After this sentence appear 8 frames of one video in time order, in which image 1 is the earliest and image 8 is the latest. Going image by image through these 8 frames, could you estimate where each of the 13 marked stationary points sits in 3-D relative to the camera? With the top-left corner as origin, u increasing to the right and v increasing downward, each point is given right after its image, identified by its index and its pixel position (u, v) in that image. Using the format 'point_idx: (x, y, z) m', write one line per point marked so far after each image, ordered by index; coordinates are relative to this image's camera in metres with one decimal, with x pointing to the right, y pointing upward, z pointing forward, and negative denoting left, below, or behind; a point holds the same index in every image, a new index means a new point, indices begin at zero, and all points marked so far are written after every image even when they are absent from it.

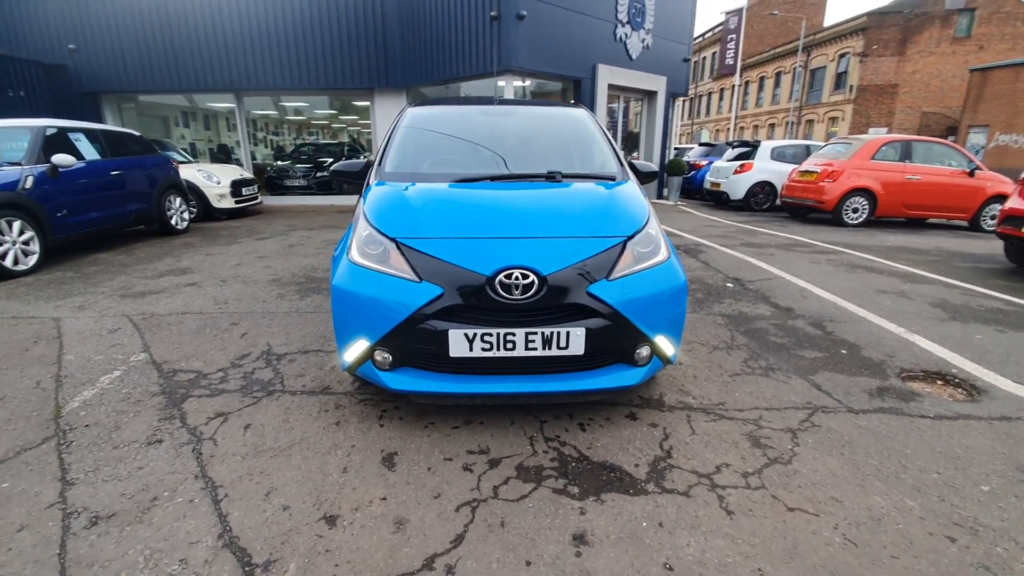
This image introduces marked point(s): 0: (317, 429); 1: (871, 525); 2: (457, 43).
0: (-1.0, -0.7, +2.8) m
1: (+1.5, -1.0, +2.1) m
2: (-1.1, +4.8, +10.4) m
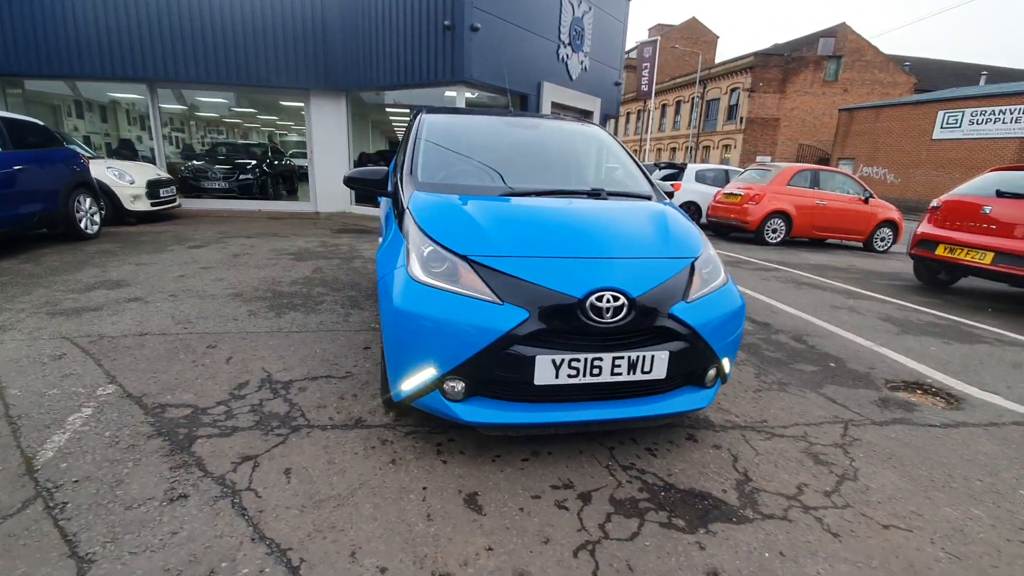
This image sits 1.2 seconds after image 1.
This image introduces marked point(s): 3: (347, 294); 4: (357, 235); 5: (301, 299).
0: (-0.6, -0.8, +2.4) m
1: (+1.9, -1.1, +2.2) m
2: (-2.0, +4.6, +10.0) m
3: (-1.6, -0.1, +5.1) m
4: (-2.6, +0.9, +8.5) m
5: (-2.0, -0.1, +4.9) m
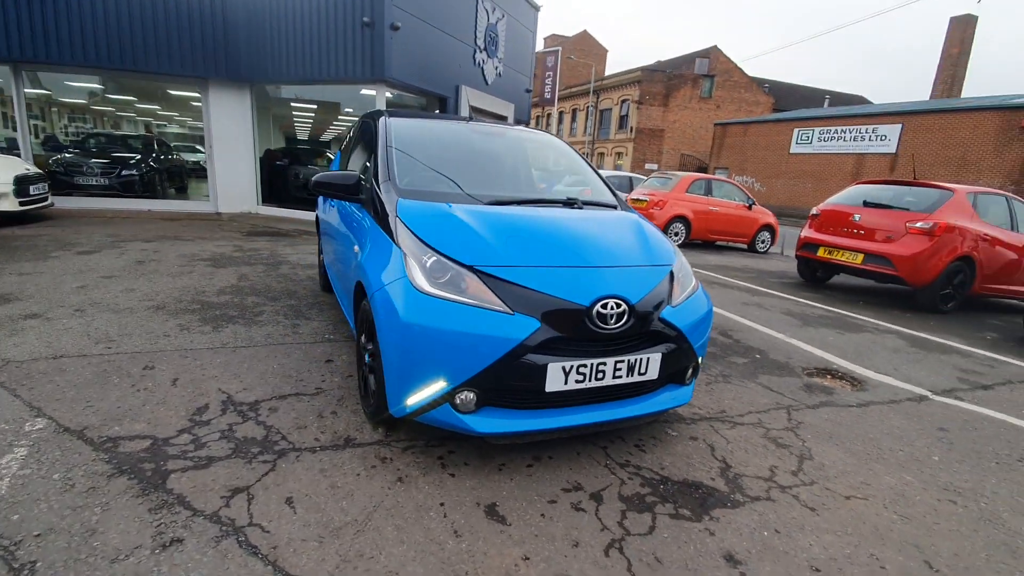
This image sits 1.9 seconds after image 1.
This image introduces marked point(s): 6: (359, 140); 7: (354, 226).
0: (-0.6, -0.9, +2.3) m
1: (+2.0, -1.1, +2.6) m
2: (-3.5, +4.5, +9.5) m
3: (-2.1, -0.1, +4.8) m
4: (-3.7, +0.8, +7.9) m
5: (-2.4, -0.2, +4.5) m
6: (-1.2, +1.3, +4.3) m
7: (-1.1, +0.4, +3.5) m
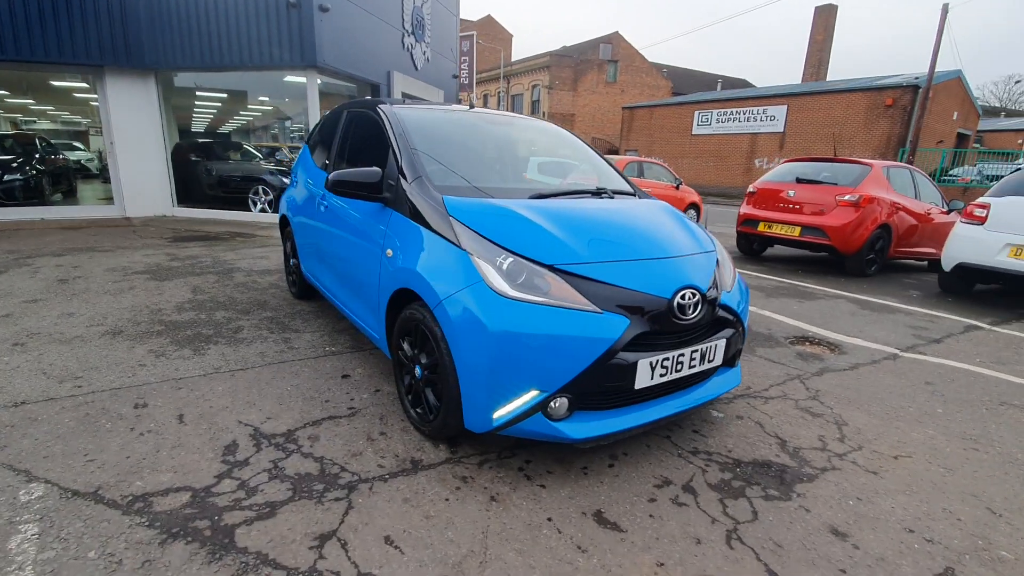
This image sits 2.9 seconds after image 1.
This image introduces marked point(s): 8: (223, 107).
0: (-0.1, -0.9, +2.1) m
1: (+2.4, -0.9, +2.9) m
2: (-4.6, +4.3, +8.6) m
3: (-2.1, -0.2, +4.3) m
4: (-4.2, +0.6, +7.1) m
5: (-2.3, -0.3, +4.0) m
6: (-1.2, +1.2, +3.9) m
7: (-0.9, +0.4, +3.2) m
8: (-5.4, +3.3, +9.6) m
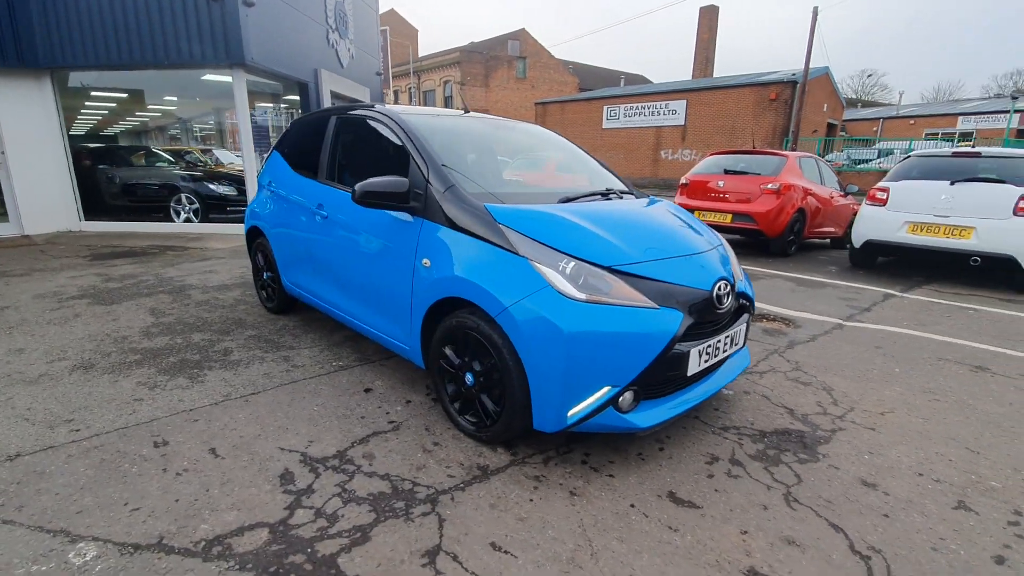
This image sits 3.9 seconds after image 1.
0: (+0.2, -0.9, +2.2) m
1: (+2.6, -0.8, +3.3) m
2: (-5.5, +4.0, +7.8) m
3: (-2.1, -0.4, +4.0) m
4: (-4.7, +0.4, +6.5) m
5: (-2.2, -0.5, +3.6) m
6: (-1.3, +1.1, +3.7) m
7: (-0.8, +0.3, +3.1) m
8: (-6.5, +3.0, +8.6) m
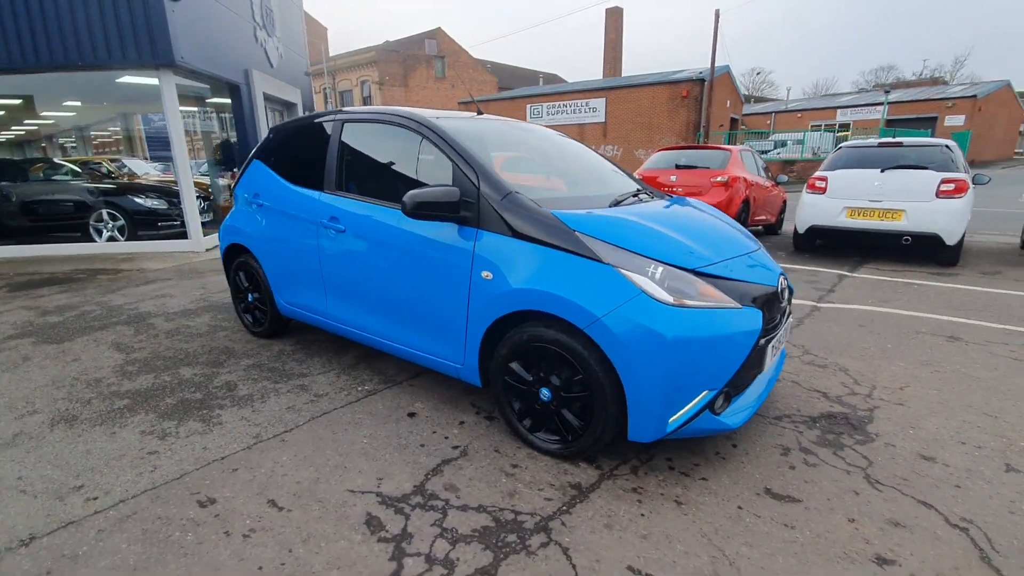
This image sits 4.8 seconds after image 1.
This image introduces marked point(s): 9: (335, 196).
0: (+0.7, -1.0, +2.2) m
1: (+2.8, -0.6, +3.6) m
2: (-6.1, +3.6, +6.8) m
3: (-1.9, -0.5, +3.6) m
4: (-4.9, 0.0, +5.6) m
5: (-2.0, -0.6, +3.2) m
6: (-1.1, +1.0, +3.4) m
7: (-0.5, +0.2, +2.9) m
8: (-7.1, +2.5, +7.5) m
9: (-1.1, +0.6, +3.3) m
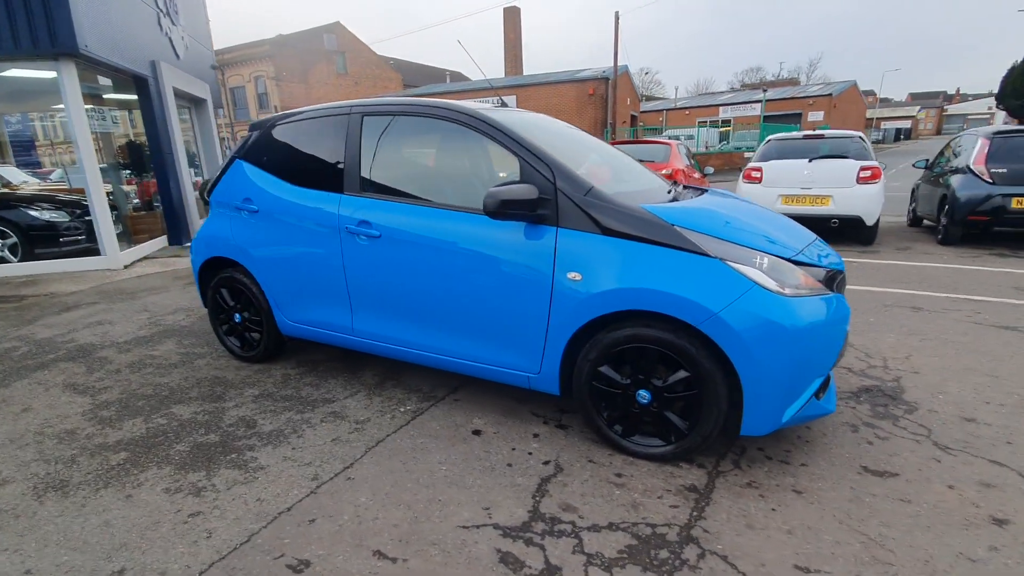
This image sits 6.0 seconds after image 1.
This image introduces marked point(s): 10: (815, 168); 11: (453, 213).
0: (+1.2, -0.9, +2.1) m
1: (+3.0, -0.5, +3.9) m
2: (-6.5, +3.2, +5.5) m
3: (-1.6, -0.7, +3.1) m
4: (-4.9, -0.3, +4.6) m
5: (-1.6, -0.8, +2.7) m
6: (-0.9, +0.9, +3.1) m
7: (-0.2, +0.2, +2.6) m
8: (-7.6, +2.0, +6.1) m
9: (-0.9, +0.5, +2.9) m
10: (+4.8, +1.9, +8.2) m
11: (-0.3, +0.4, +2.7) m
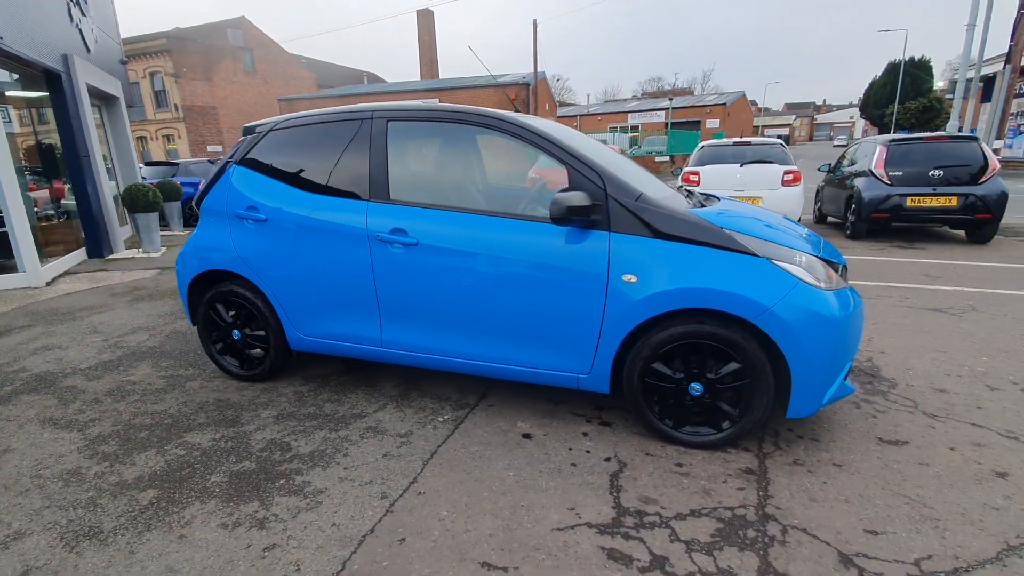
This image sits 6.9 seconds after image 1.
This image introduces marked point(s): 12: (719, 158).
0: (+1.6, -0.9, +2.4) m
1: (+3.1, -0.4, +4.4) m
2: (-6.8, +3.0, +4.5) m
3: (-1.4, -0.7, +2.9) m
4: (-4.9, -0.5, +3.8) m
5: (-1.3, -0.8, +2.5) m
6: (-0.8, +0.9, +3.0) m
7: (0.0, +0.2, +2.7) m
8: (-7.8, +1.7, +4.9) m
9: (-0.7, +0.5, +2.9) m
10: (+4.0, +2.0, +9.0) m
11: (-0.1, +0.4, +2.7) m
12: (+3.8, +2.4, +9.5) m
